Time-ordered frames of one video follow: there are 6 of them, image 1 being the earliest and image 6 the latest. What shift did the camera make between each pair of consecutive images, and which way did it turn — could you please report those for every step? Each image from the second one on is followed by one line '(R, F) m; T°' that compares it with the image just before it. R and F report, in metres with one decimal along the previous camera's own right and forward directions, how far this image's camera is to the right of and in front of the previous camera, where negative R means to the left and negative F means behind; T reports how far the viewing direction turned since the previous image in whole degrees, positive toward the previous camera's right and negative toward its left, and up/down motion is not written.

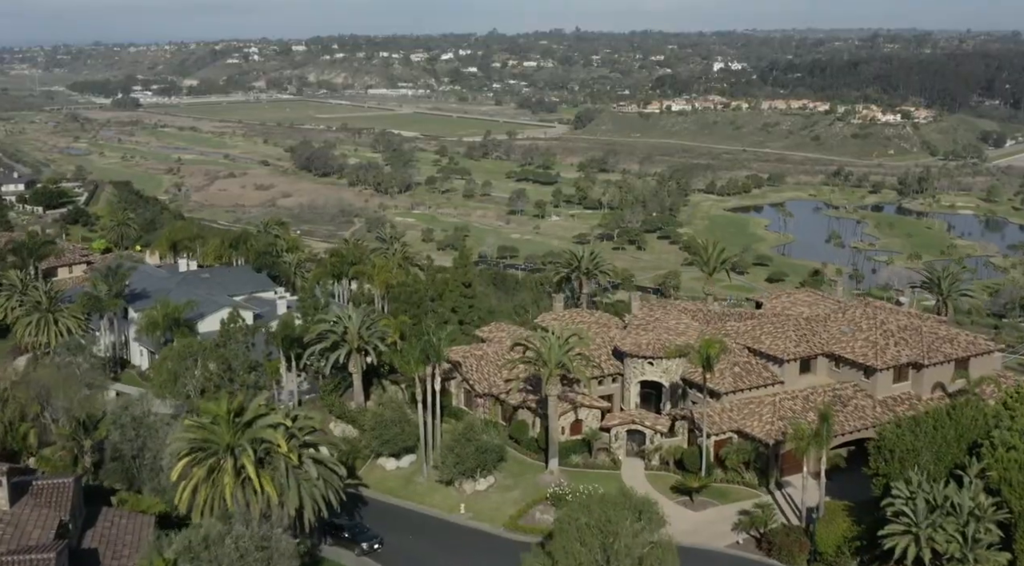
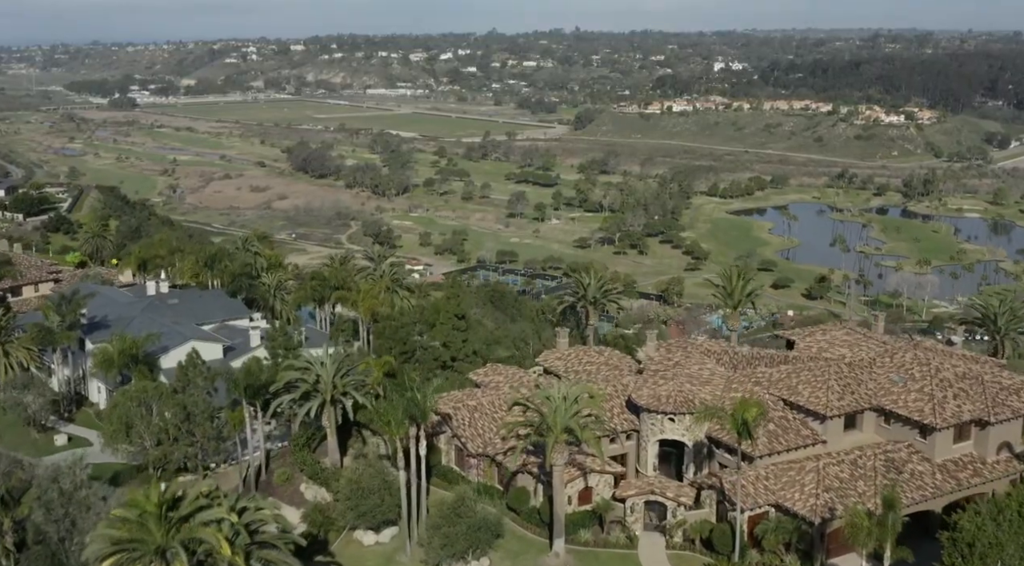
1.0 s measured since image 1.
(0.0, +1.9) m; 0°
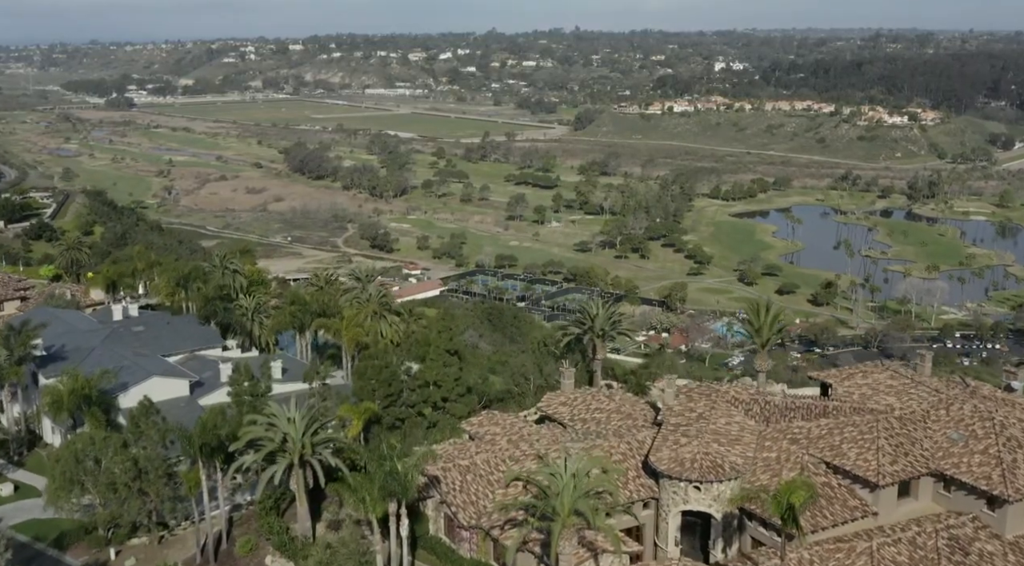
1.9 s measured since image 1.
(0.0, +1.7) m; 0°
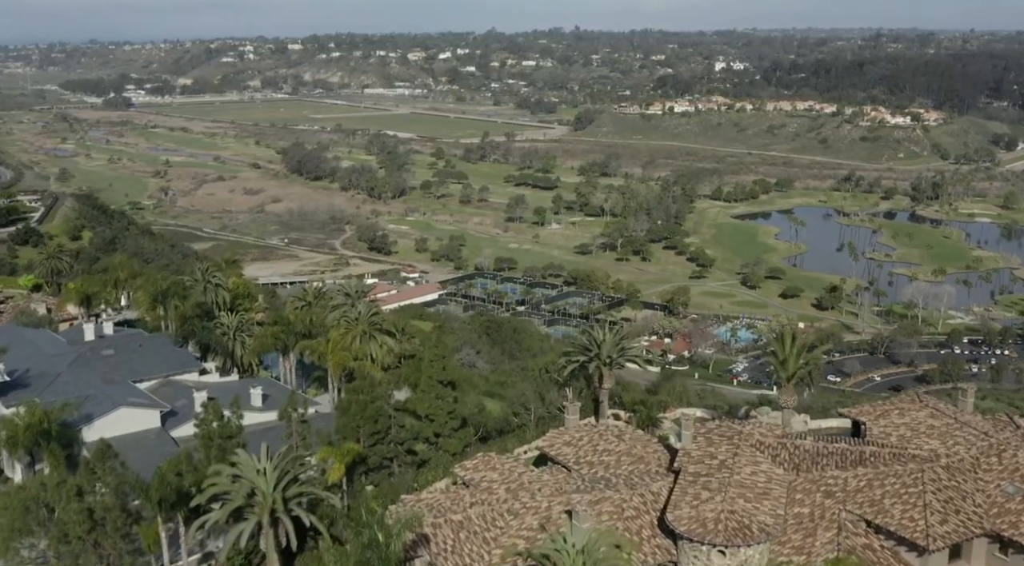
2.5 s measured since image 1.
(0.0, +1.2) m; 0°
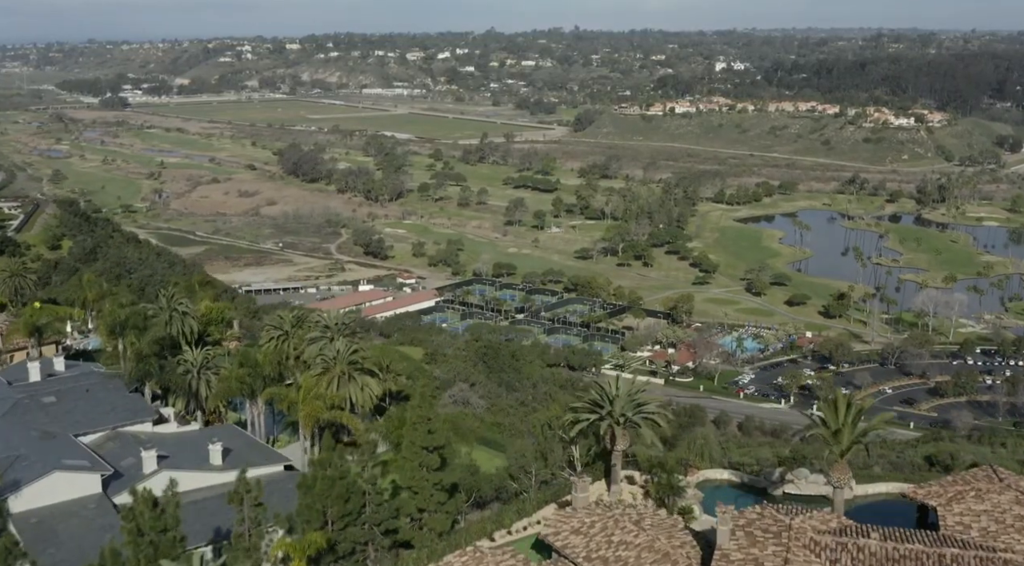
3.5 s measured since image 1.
(0.0, +2.0) m; 0°
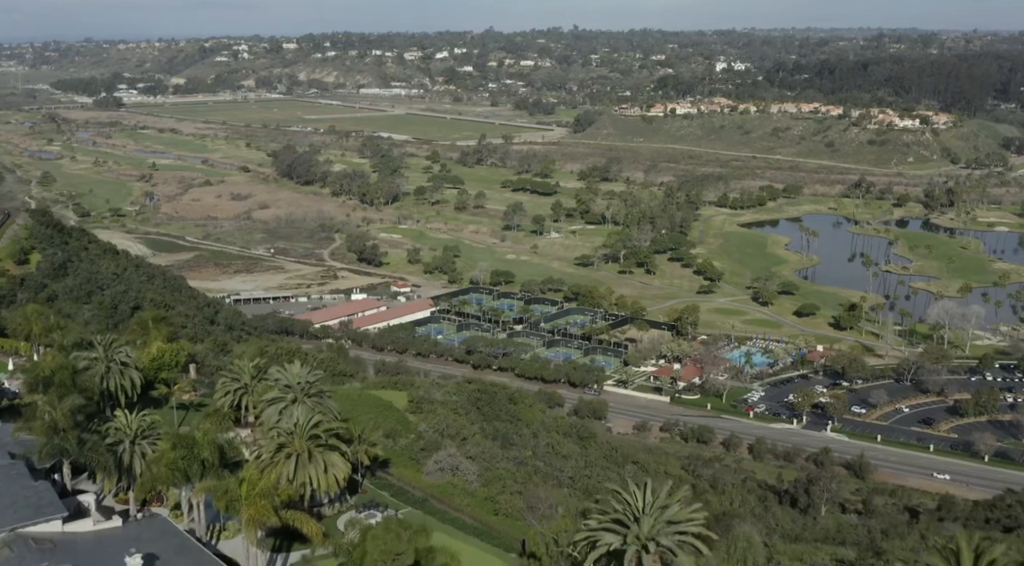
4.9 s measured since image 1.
(0.0, +2.8) m; 0°
